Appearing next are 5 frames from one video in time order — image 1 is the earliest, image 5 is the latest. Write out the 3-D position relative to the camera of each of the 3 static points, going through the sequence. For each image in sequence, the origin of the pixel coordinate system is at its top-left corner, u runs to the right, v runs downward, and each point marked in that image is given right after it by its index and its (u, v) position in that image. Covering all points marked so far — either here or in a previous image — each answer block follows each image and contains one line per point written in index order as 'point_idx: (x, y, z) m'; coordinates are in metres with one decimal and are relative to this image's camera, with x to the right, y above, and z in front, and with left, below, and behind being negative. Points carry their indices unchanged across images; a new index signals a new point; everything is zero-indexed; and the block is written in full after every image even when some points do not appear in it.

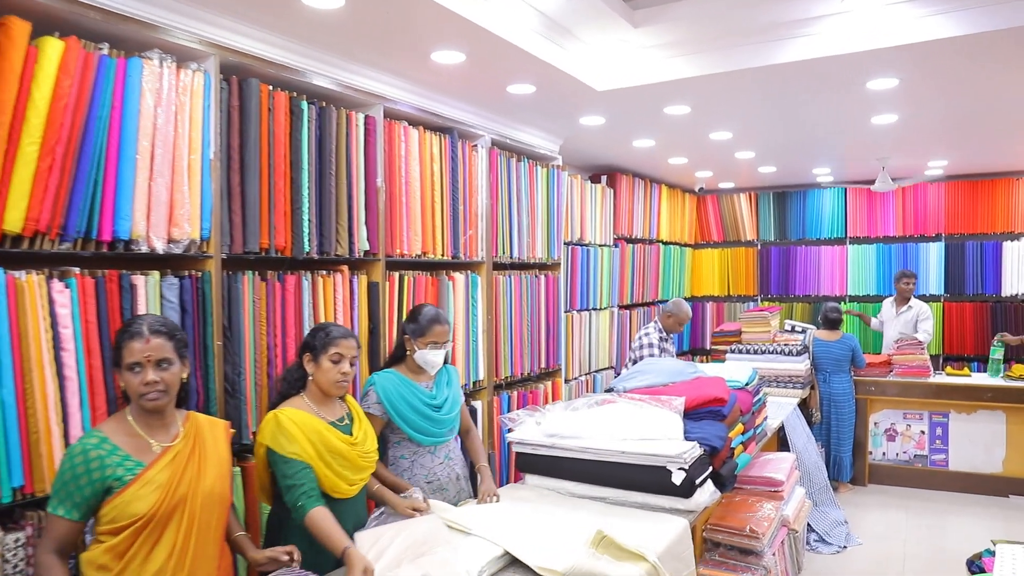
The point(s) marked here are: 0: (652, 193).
0: (+1.0, +0.7, +6.2) m
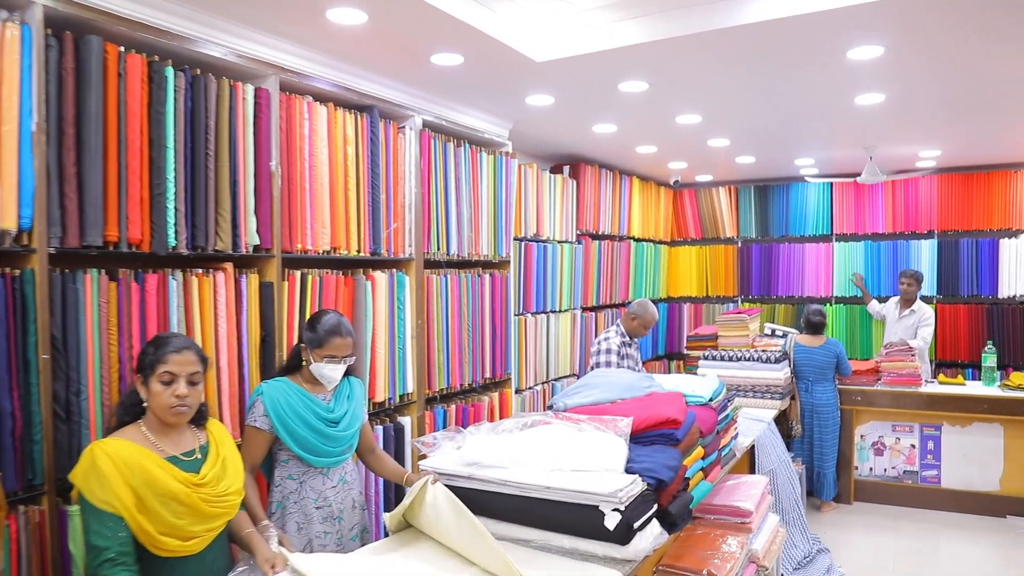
0: (+0.7, +0.7, +5.7) m
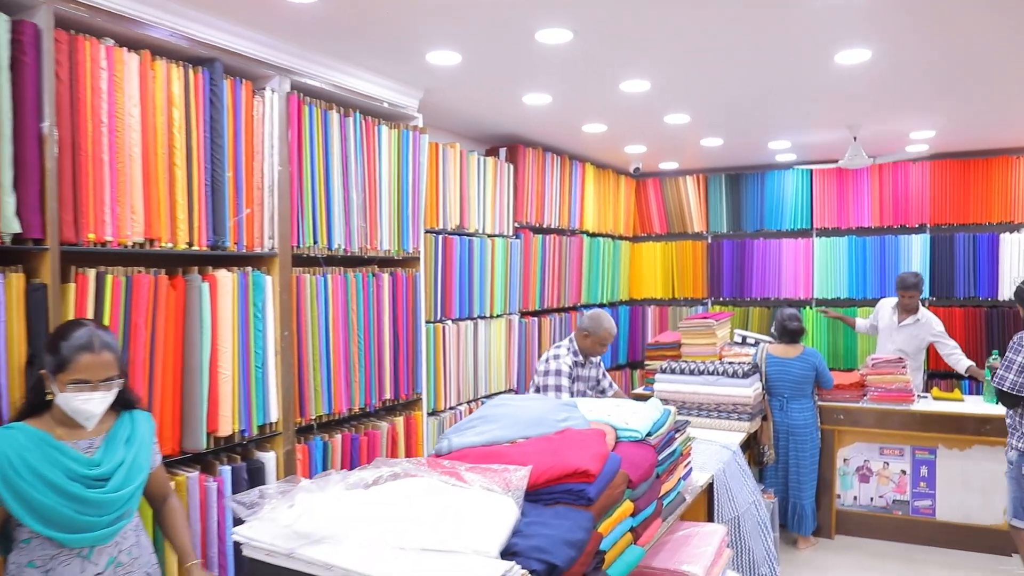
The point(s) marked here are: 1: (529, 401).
0: (+0.4, +0.7, +5.0) m
1: (+0.1, -0.3, +2.6) m
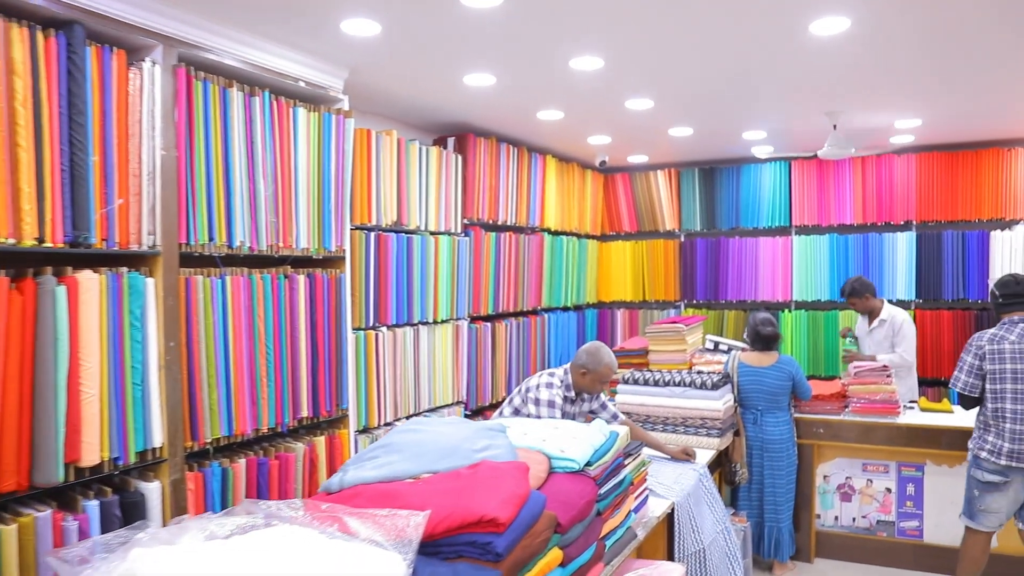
0: (+0.1, +0.7, +4.6) m
1: (-0.2, -0.3, +2.2) m
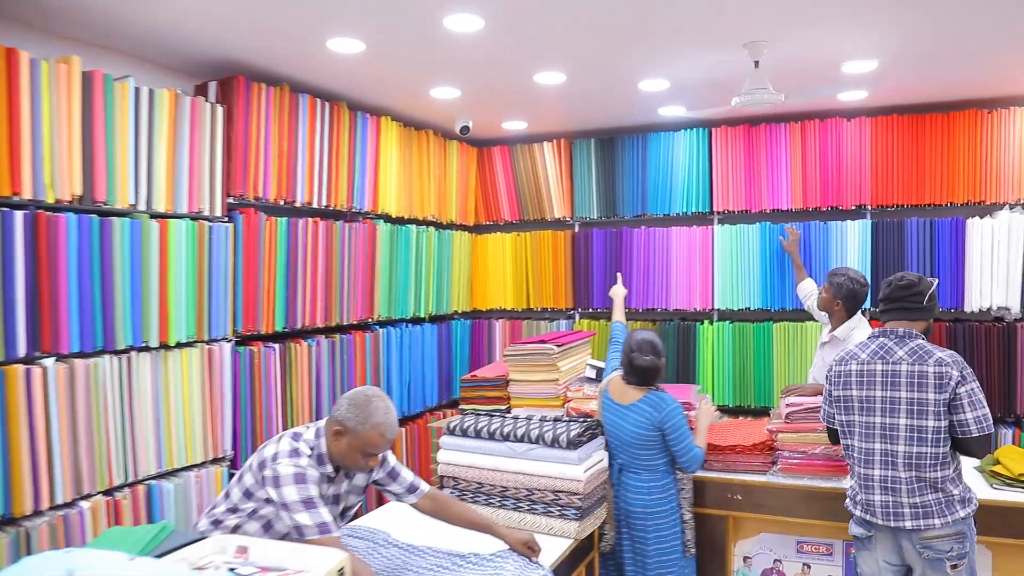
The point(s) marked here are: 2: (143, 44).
0: (-0.6, +0.6, +3.4) m
1: (-0.8, -0.4, +0.9) m
2: (-1.2, +0.8, +2.7) m
